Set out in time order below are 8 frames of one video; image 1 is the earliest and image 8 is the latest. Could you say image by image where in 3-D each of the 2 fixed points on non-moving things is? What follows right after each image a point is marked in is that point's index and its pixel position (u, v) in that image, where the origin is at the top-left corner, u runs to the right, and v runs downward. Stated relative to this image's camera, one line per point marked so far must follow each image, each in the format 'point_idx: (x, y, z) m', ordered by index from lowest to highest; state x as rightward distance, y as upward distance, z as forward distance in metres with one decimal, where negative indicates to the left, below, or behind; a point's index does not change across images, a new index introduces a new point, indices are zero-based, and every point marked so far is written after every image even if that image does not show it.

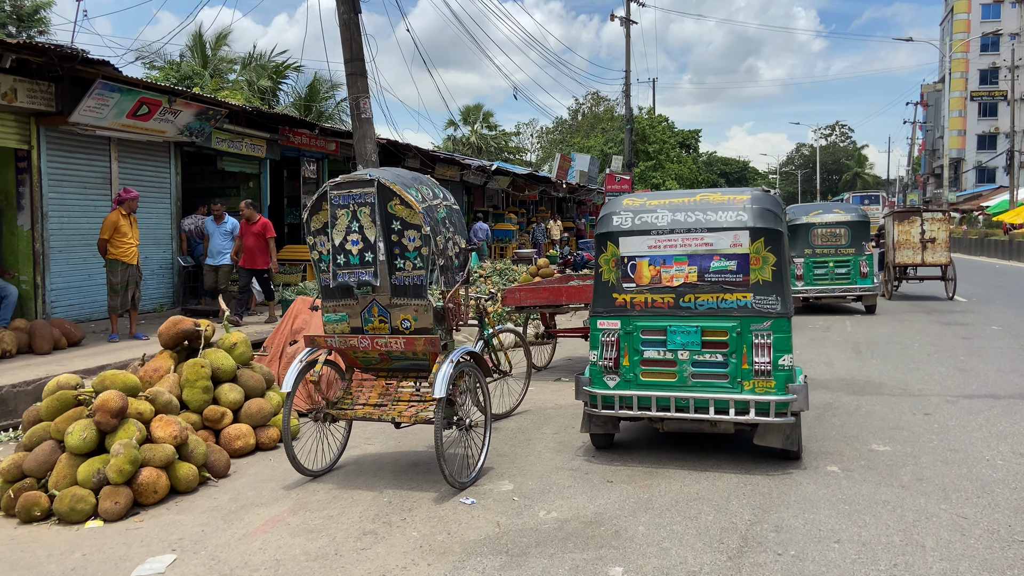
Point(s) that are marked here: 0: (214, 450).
0: (-1.9, -1.1, +5.0) m
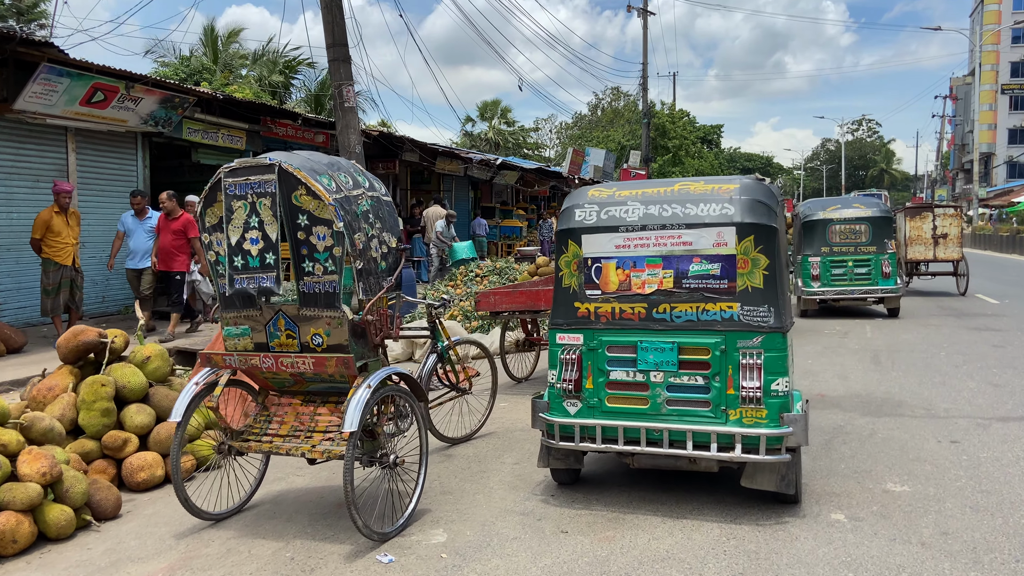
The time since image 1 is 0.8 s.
0: (-2.3, -1.1, +4.2) m
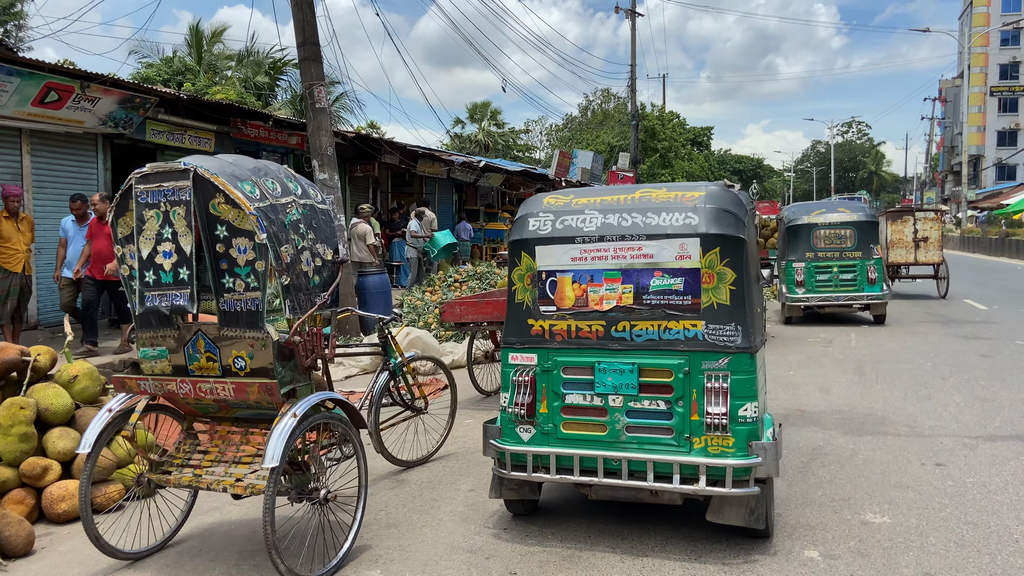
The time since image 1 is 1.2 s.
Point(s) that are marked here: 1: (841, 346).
0: (-2.5, -1.2, +3.9) m
1: (+4.0, -0.7, +9.4) m
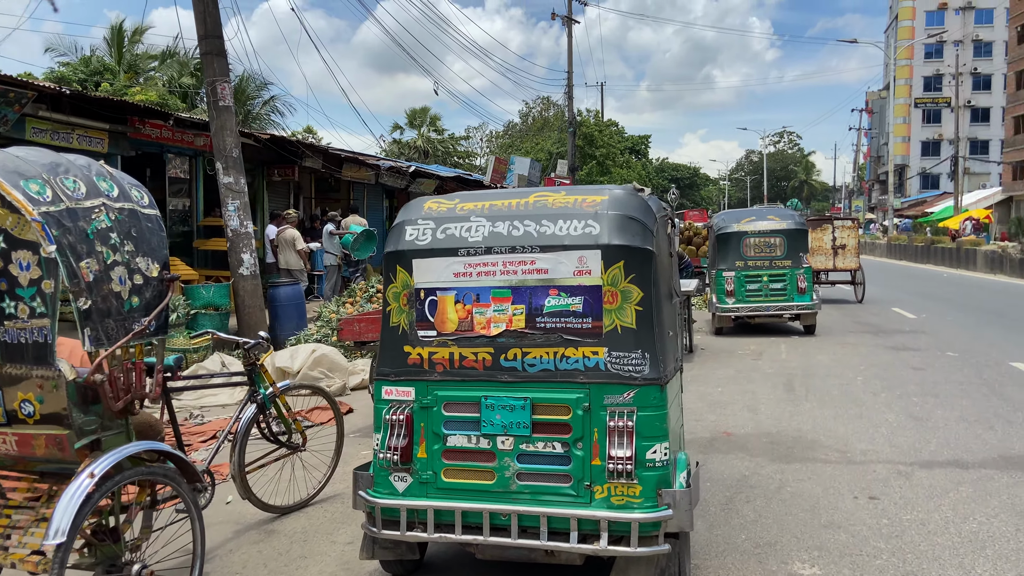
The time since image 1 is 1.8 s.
0: (-3.1, -1.3, +3.0) m
1: (+3.0, -0.8, +9.0) m
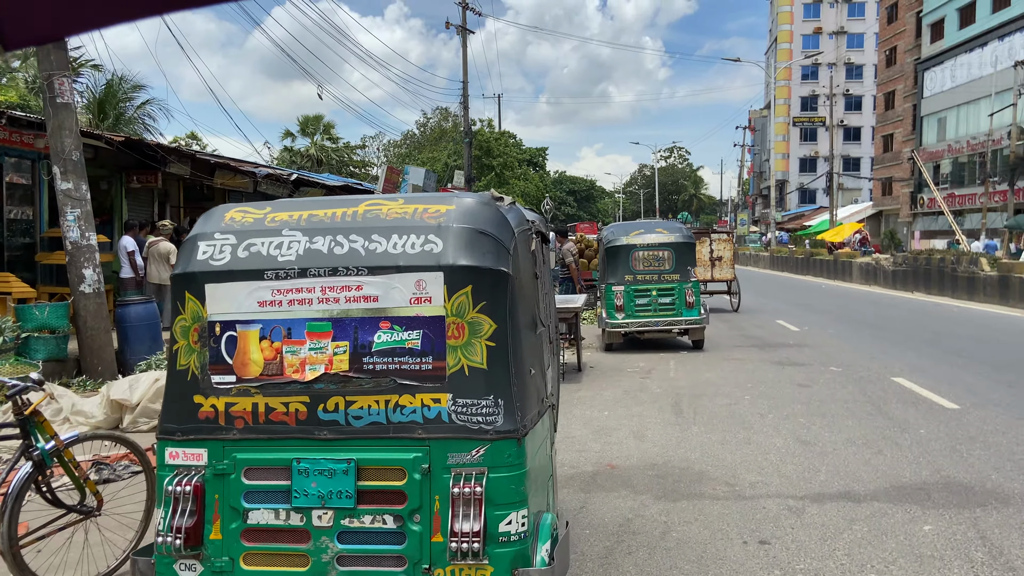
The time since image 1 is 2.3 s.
0: (-3.6, -1.4, +2.0) m
1: (+1.7, -1.0, +8.7) m
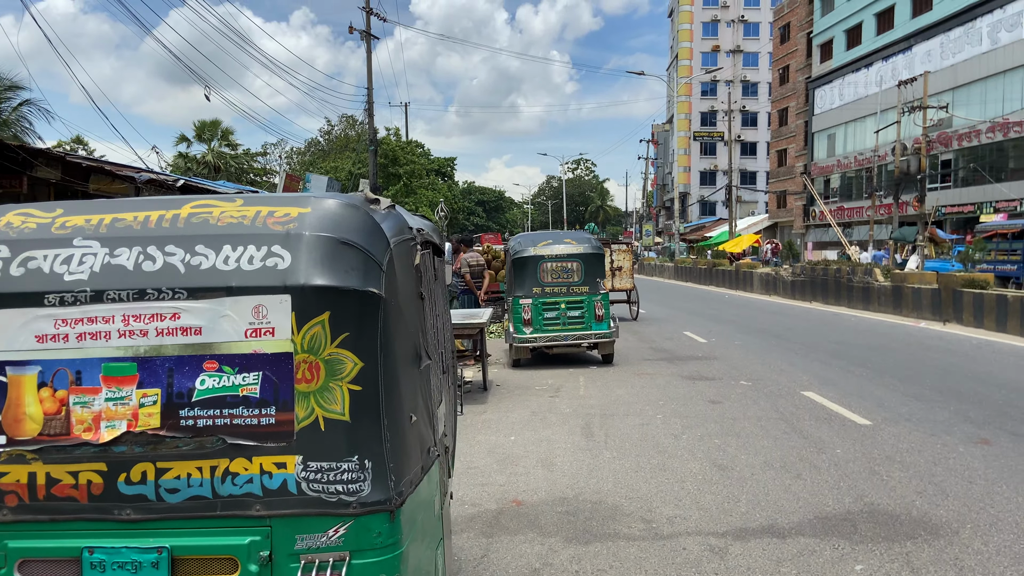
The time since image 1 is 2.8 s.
0: (-3.8, -1.5, +1.0) m
1: (+0.6, -1.2, +8.3) m
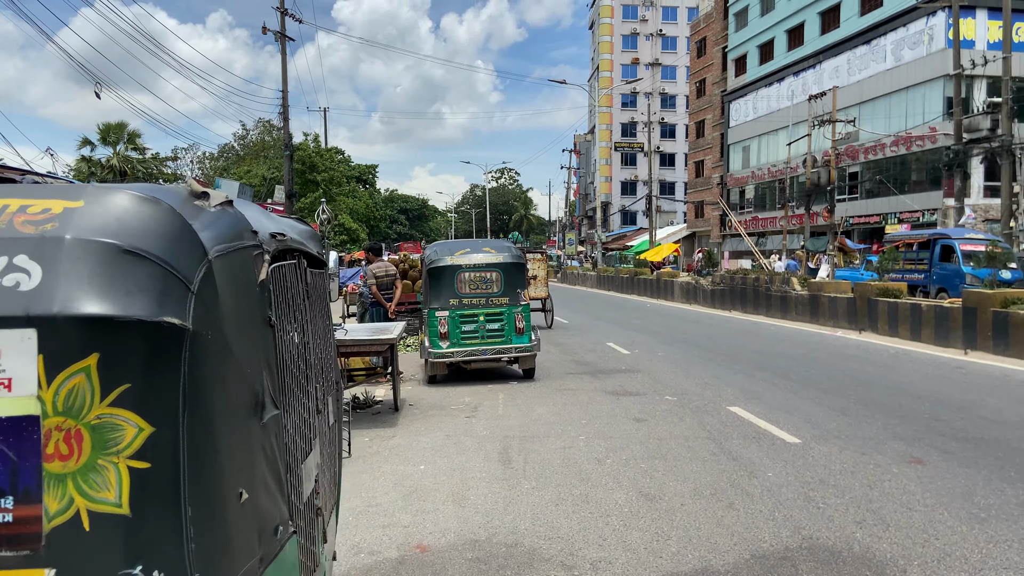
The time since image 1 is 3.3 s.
0: (-4.0, -1.5, 0.0) m
1: (-0.3, -1.3, +7.7) m
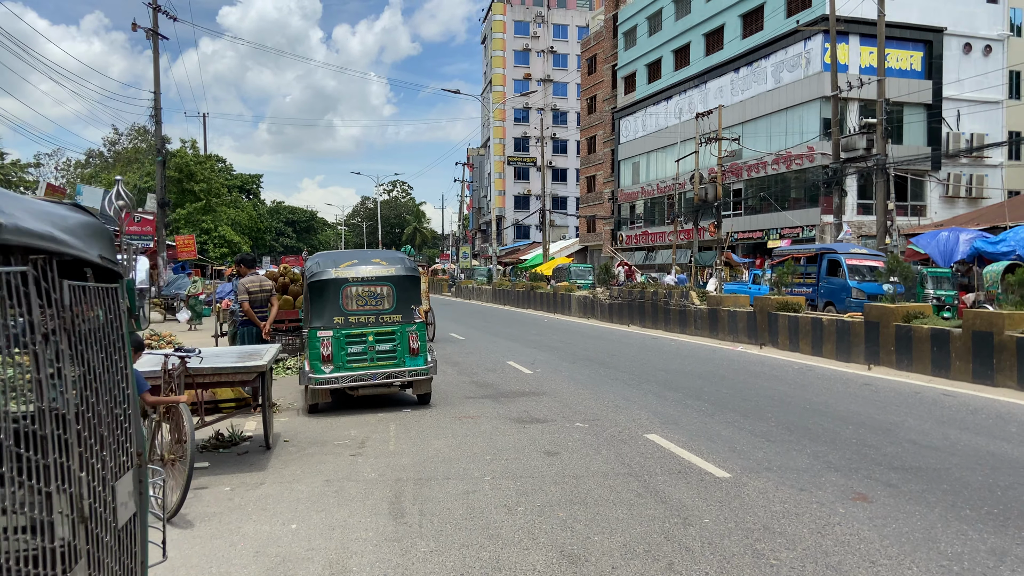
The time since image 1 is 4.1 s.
0: (-3.8, -1.5, -1.5) m
1: (-1.2, -1.4, +6.7) m
